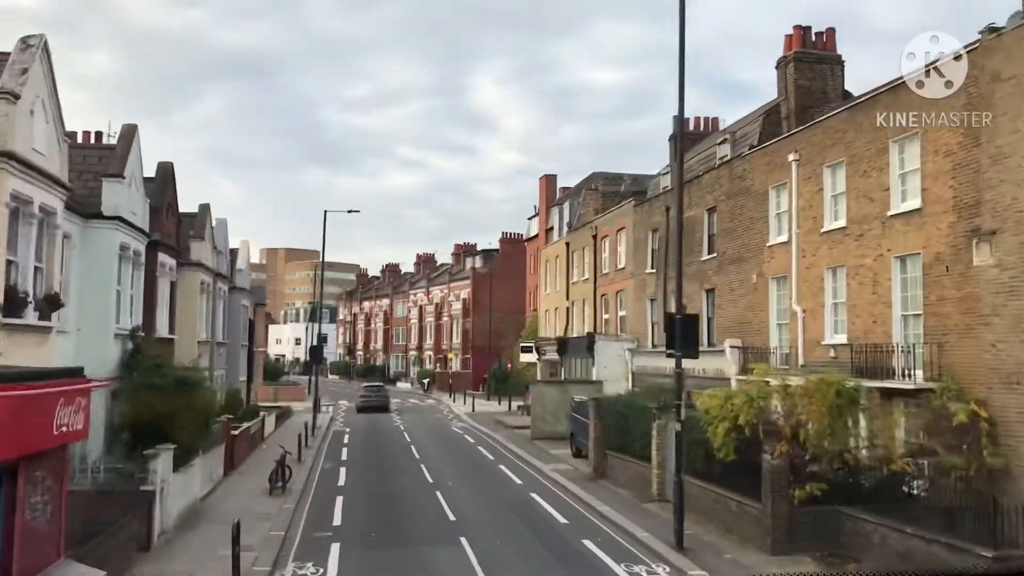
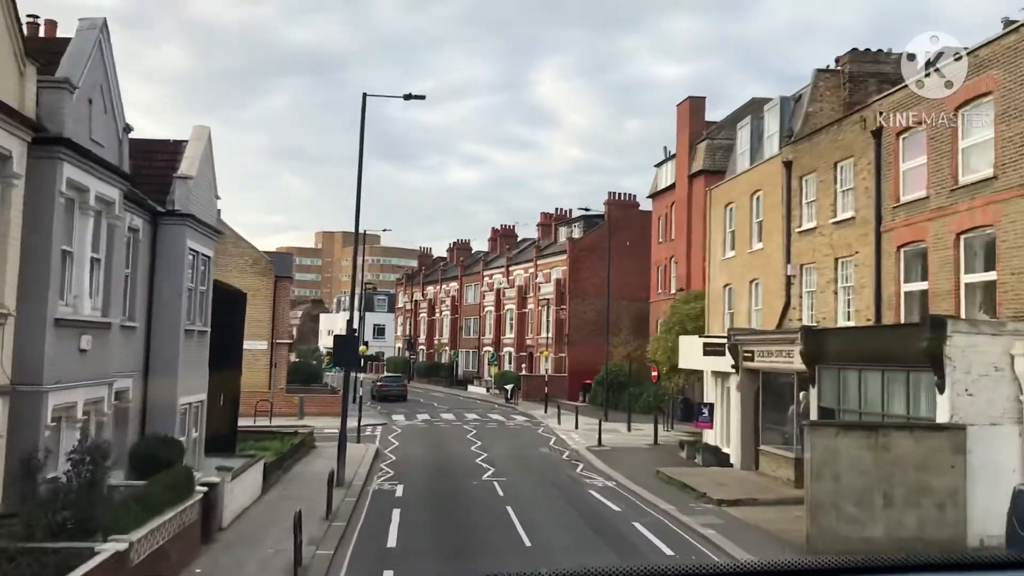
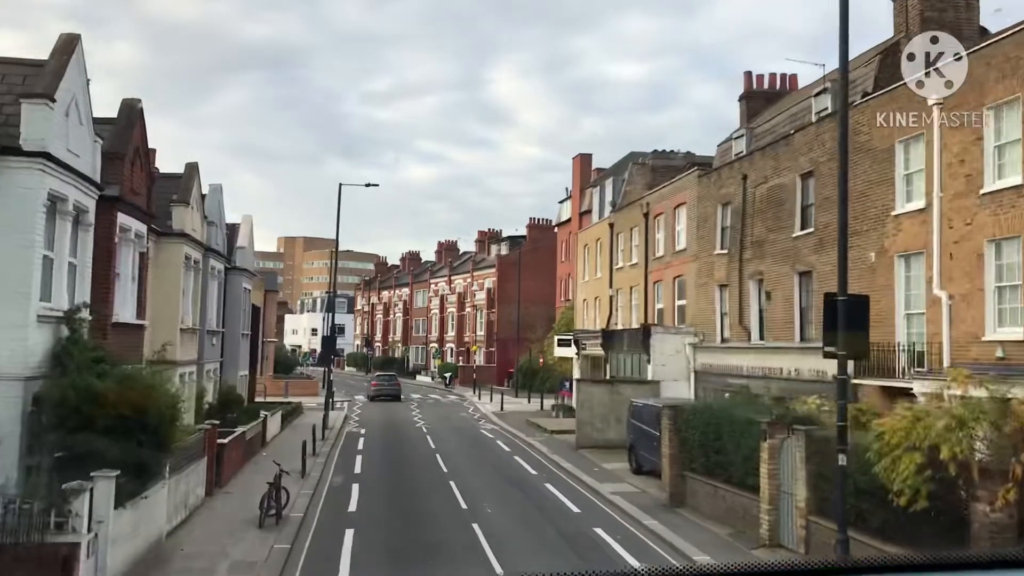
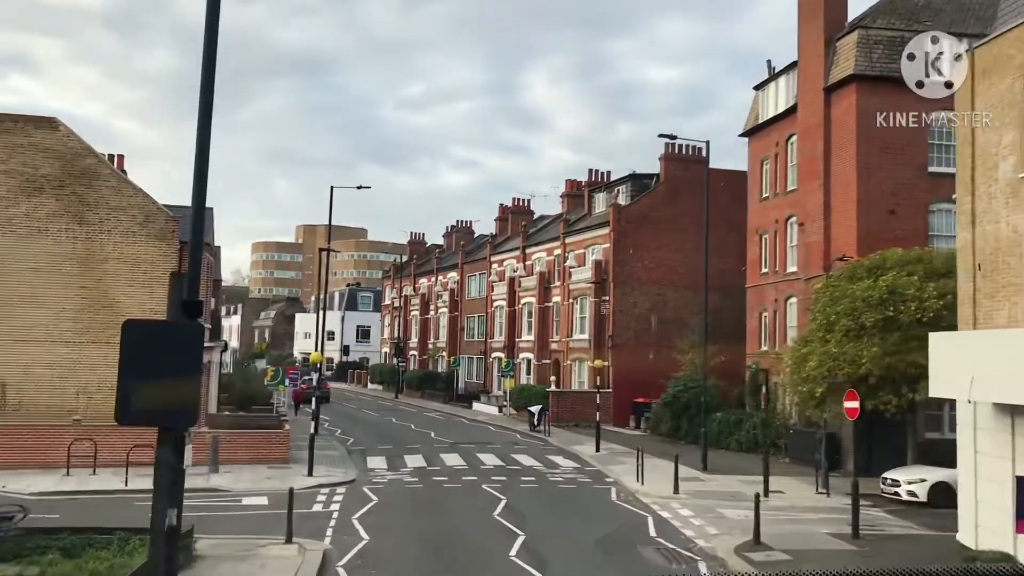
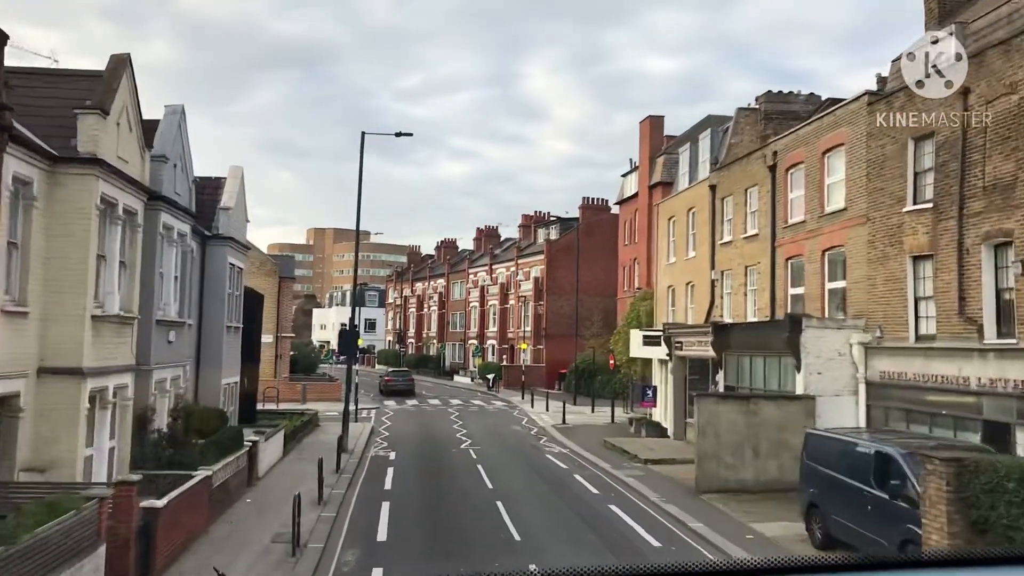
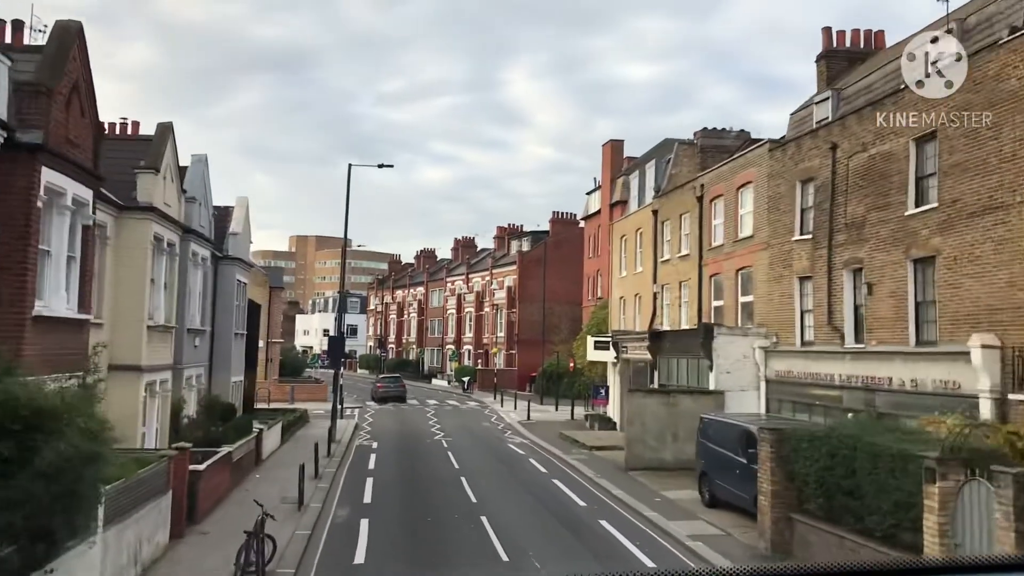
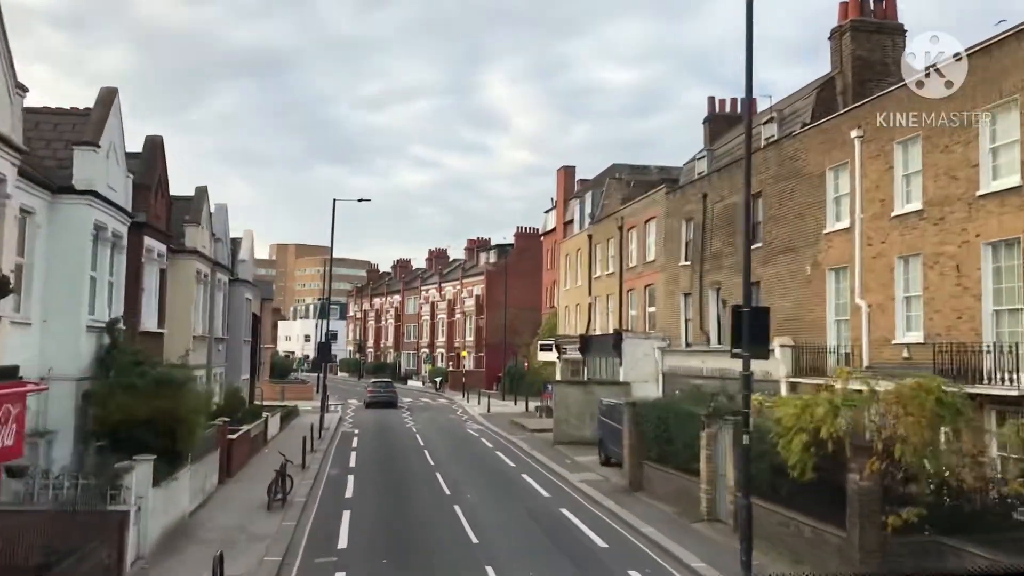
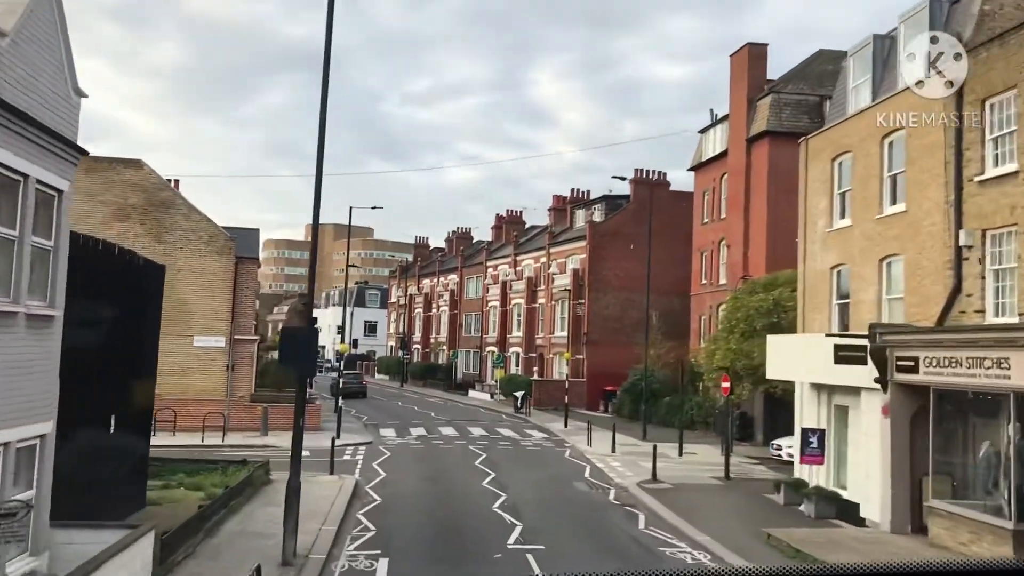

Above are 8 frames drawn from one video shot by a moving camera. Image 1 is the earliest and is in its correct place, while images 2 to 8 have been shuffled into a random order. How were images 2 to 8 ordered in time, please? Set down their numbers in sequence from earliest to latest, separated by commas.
7, 3, 6, 5, 2, 8, 4
